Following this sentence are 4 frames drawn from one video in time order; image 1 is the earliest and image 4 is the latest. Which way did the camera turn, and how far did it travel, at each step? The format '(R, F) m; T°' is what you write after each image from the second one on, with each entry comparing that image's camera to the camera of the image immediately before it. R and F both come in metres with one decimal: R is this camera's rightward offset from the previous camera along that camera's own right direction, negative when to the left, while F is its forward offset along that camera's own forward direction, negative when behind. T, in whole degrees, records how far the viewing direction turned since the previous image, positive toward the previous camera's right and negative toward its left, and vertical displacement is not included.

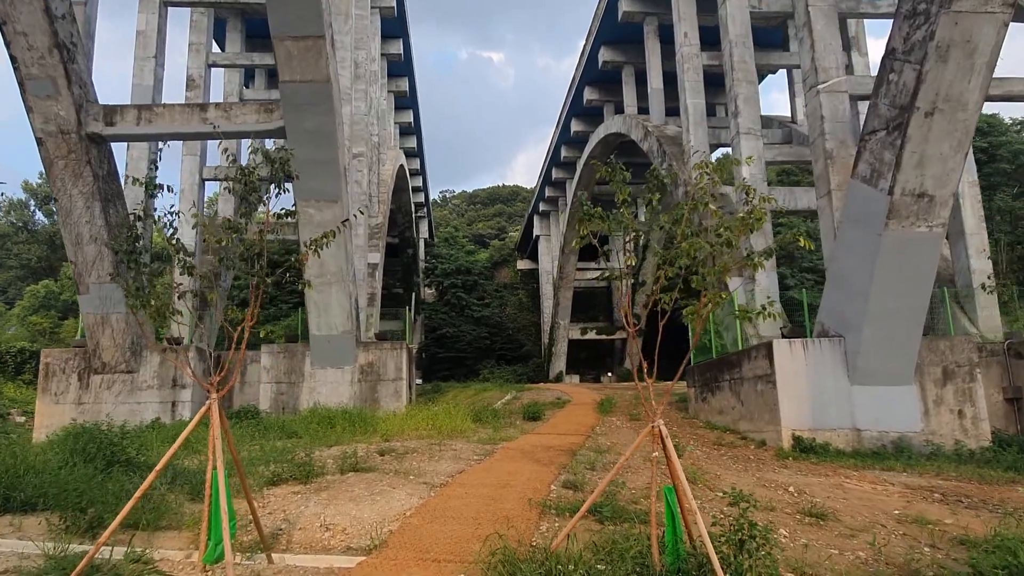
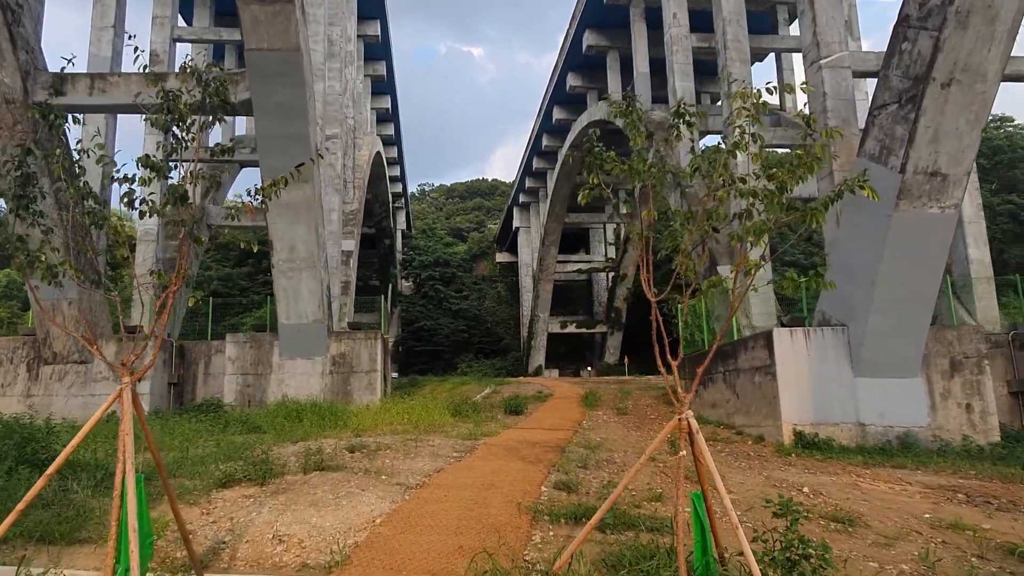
(-0.1, +0.8) m; +2°
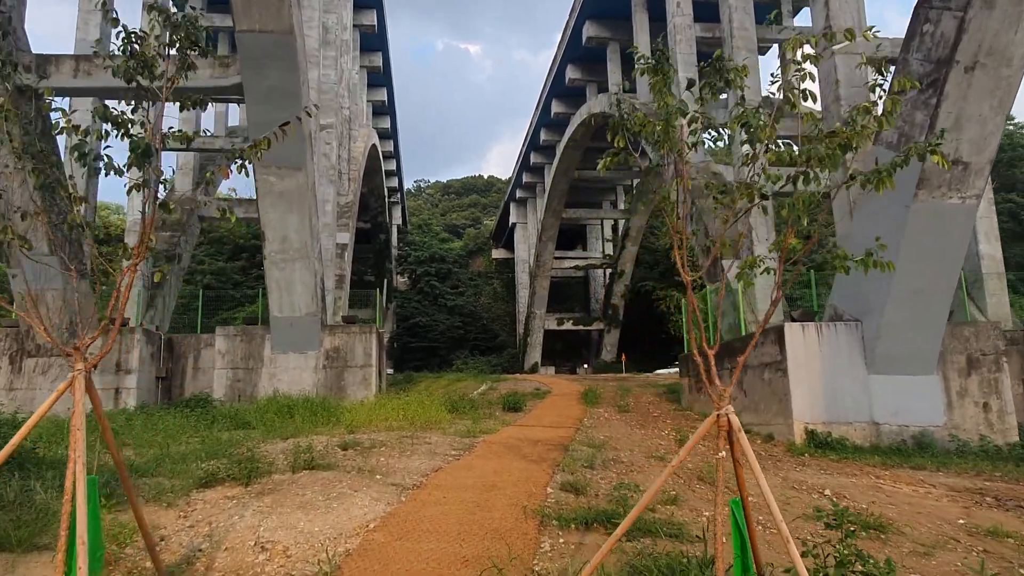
(-0.1, +0.4) m; 0°
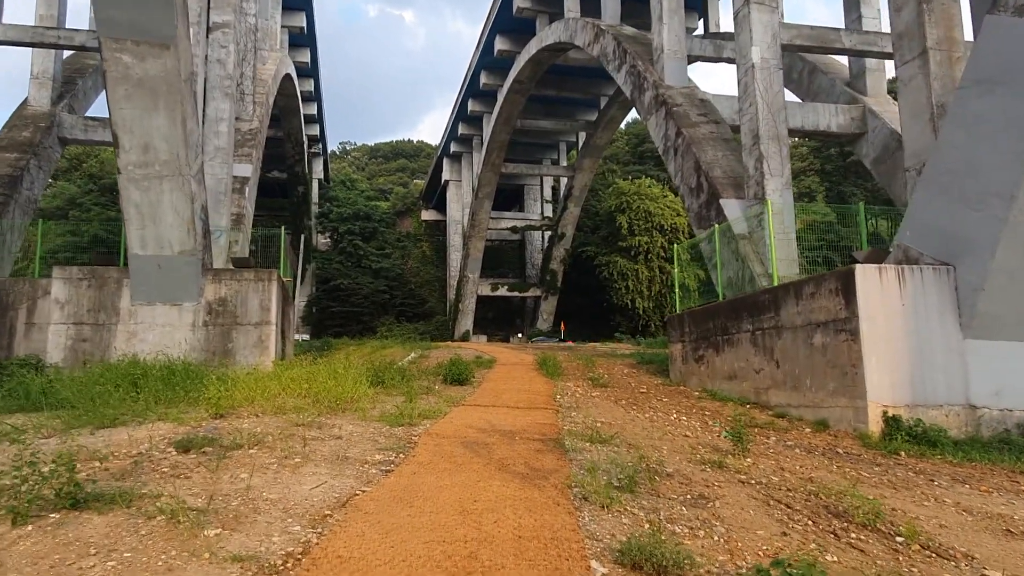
(-0.3, +3.1) m; +6°
